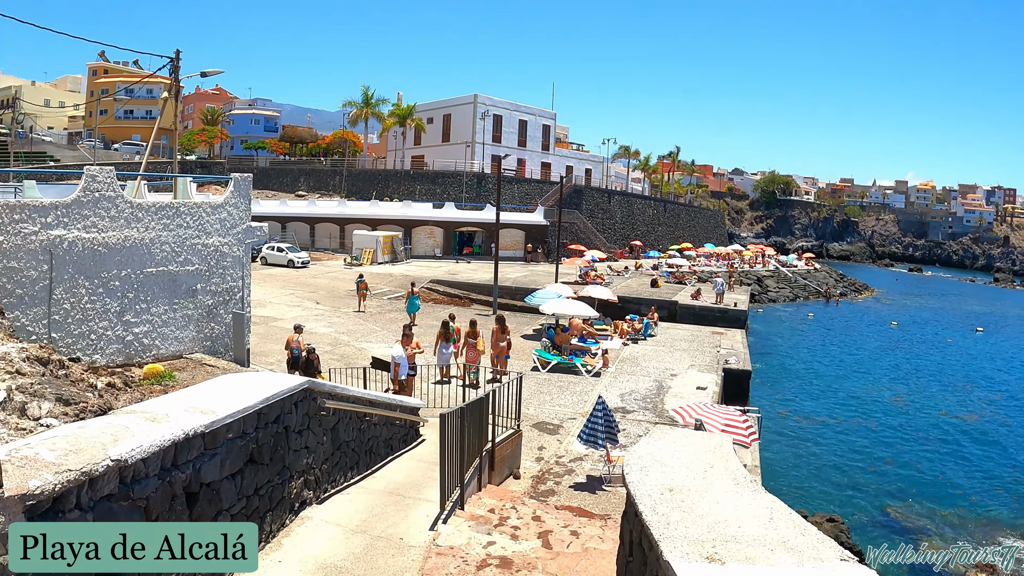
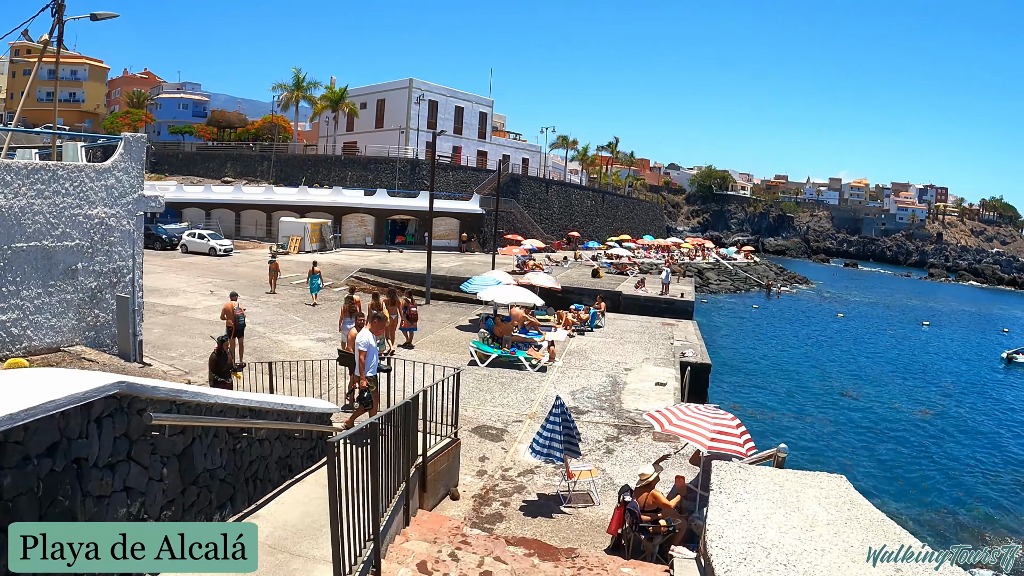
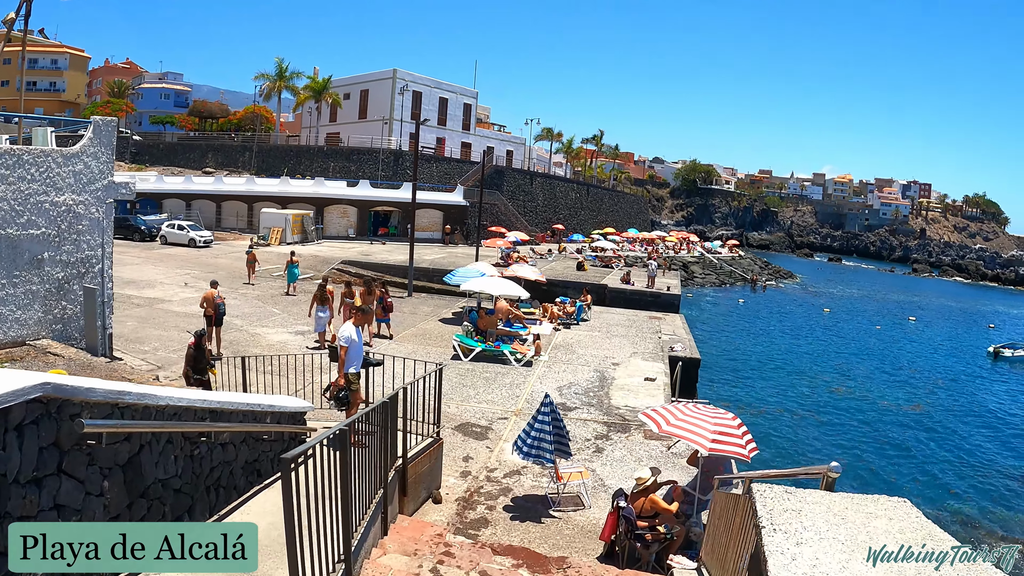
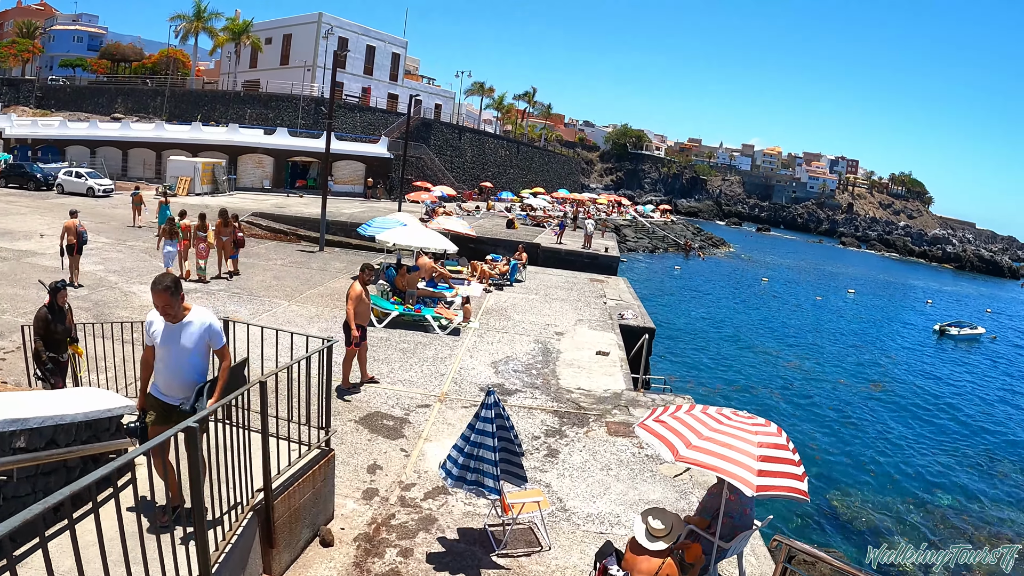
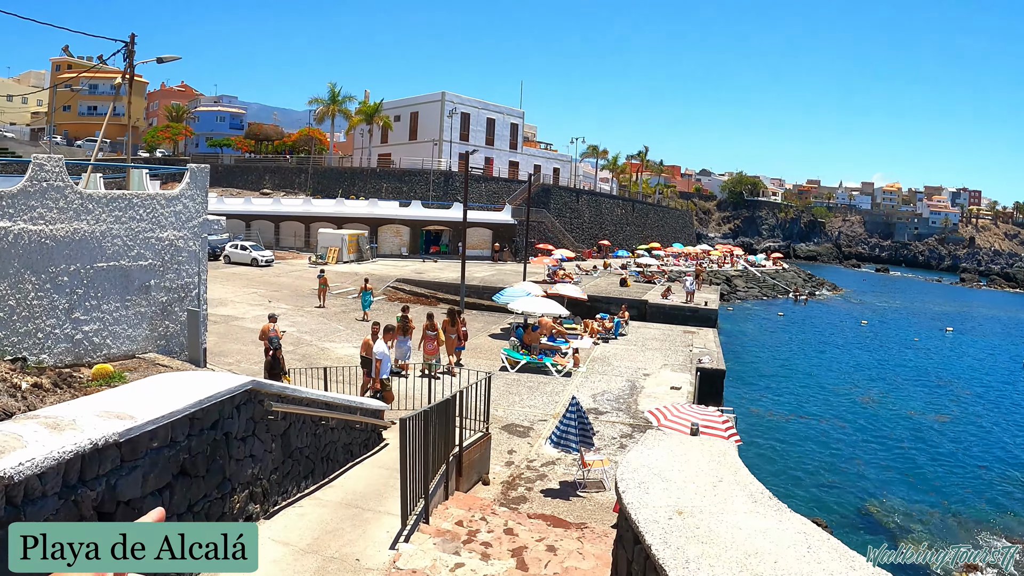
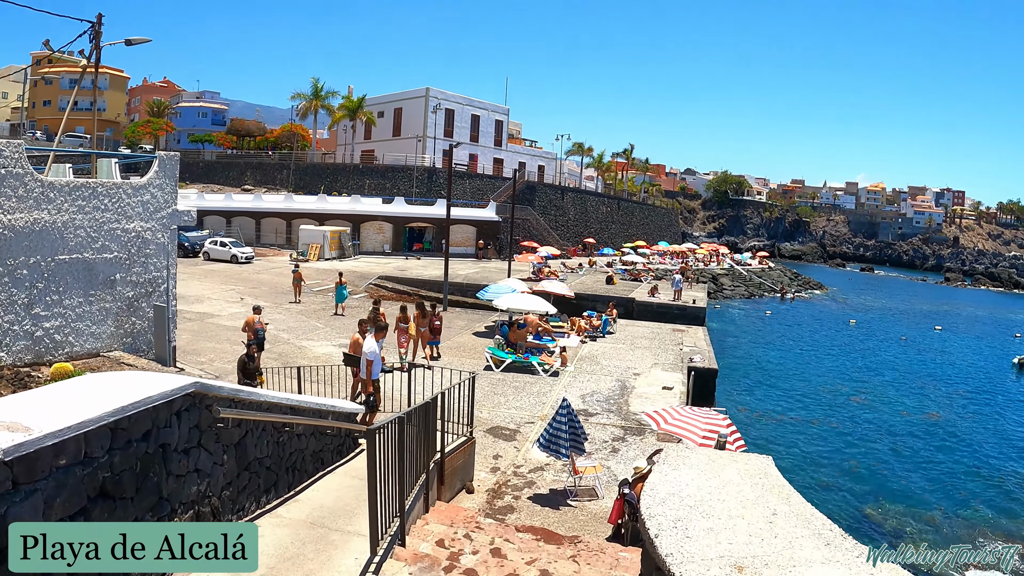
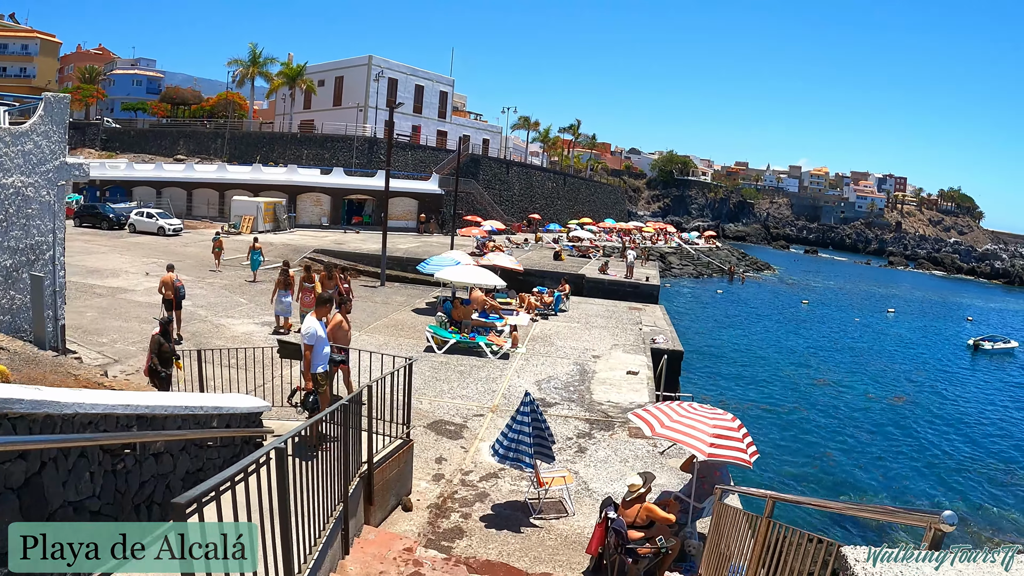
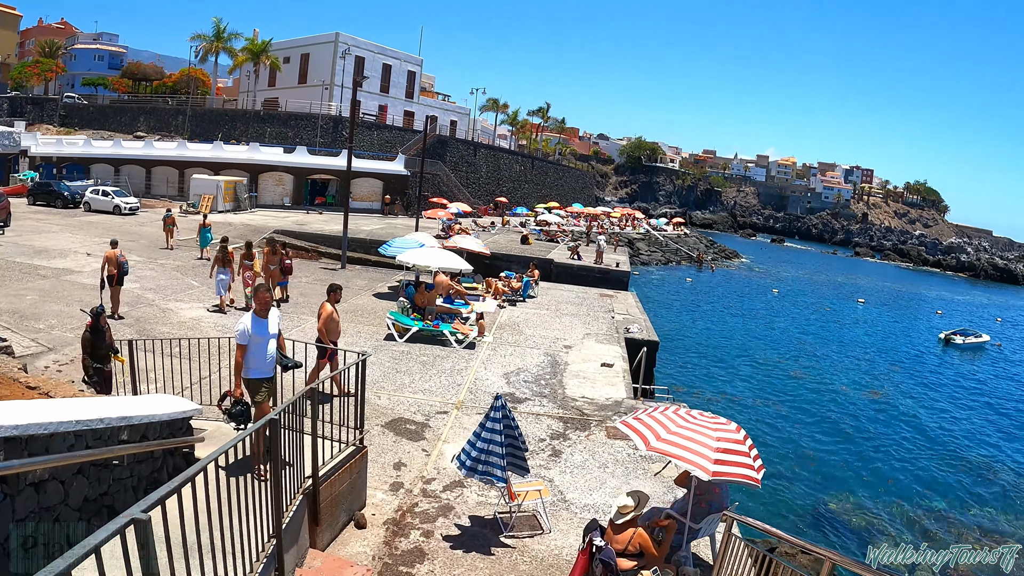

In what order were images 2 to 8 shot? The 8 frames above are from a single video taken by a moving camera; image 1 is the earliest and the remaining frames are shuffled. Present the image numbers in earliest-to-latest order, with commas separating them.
5, 6, 2, 3, 7, 8, 4
